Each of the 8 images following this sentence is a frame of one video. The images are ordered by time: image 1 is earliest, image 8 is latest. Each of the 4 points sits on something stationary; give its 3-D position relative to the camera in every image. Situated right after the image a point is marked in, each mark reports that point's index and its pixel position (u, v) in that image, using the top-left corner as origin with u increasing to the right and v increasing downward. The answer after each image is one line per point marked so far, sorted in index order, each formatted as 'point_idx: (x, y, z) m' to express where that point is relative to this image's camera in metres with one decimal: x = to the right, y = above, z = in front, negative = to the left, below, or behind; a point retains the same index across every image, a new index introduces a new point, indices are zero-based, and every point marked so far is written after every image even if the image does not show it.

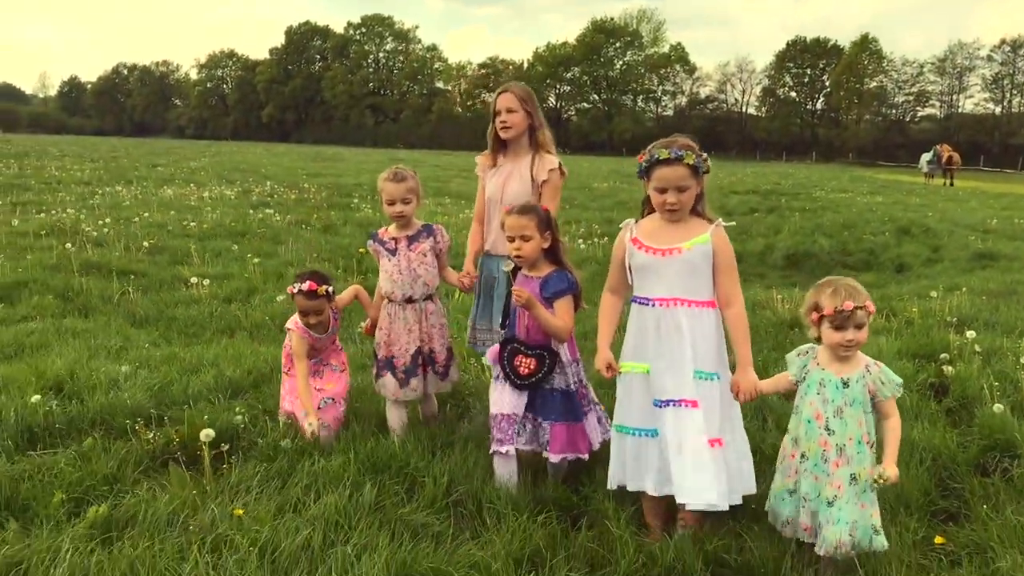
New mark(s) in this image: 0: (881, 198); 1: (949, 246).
0: (+7.1, +1.7, +20.0) m
1: (+5.1, +0.5, +12.0) m
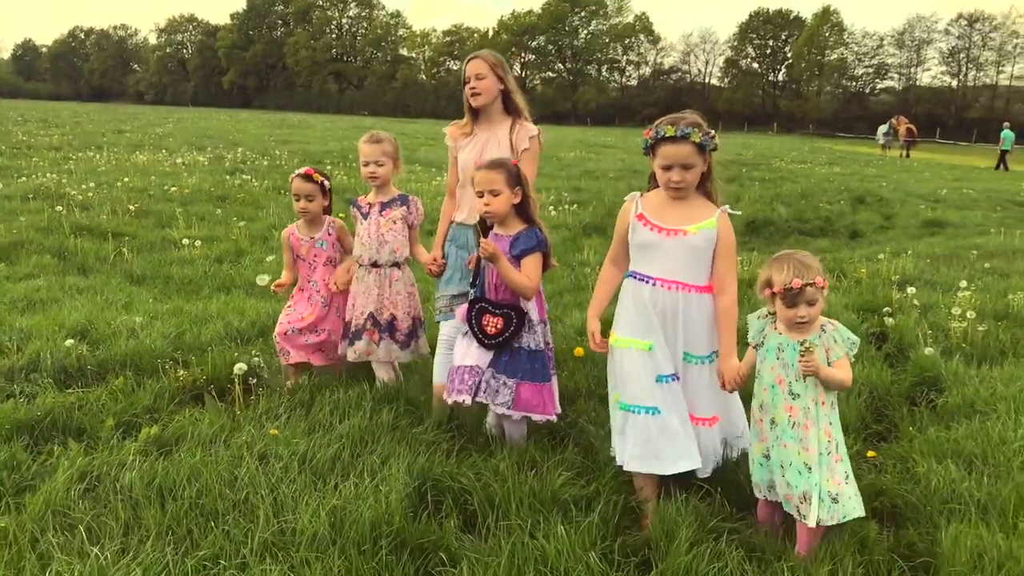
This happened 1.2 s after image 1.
0: (+6.5, +2.4, +20.6) m
1: (+4.7, +0.9, +12.6) m
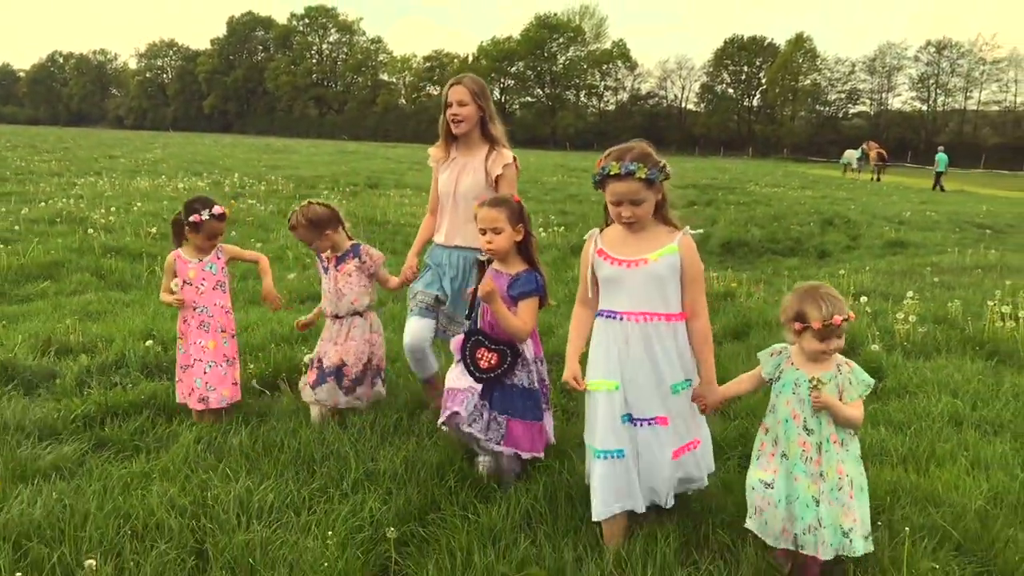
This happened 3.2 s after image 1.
0: (+6.2, +2.0, +21.6) m
1: (+4.6, +0.7, +13.5) m
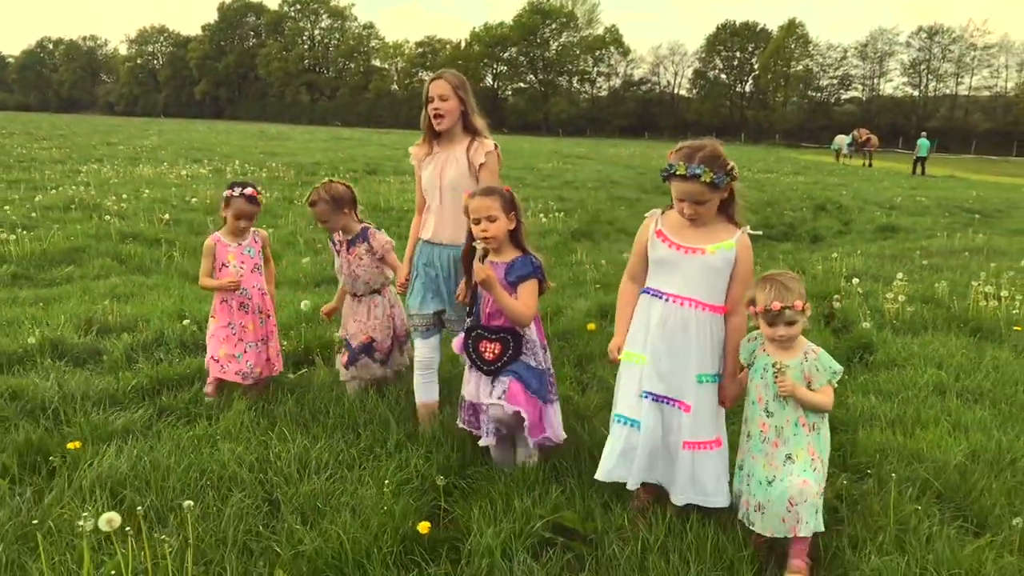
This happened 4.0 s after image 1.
0: (+6.1, +2.3, +22.0) m
1: (+4.6, +0.9, +13.9) m
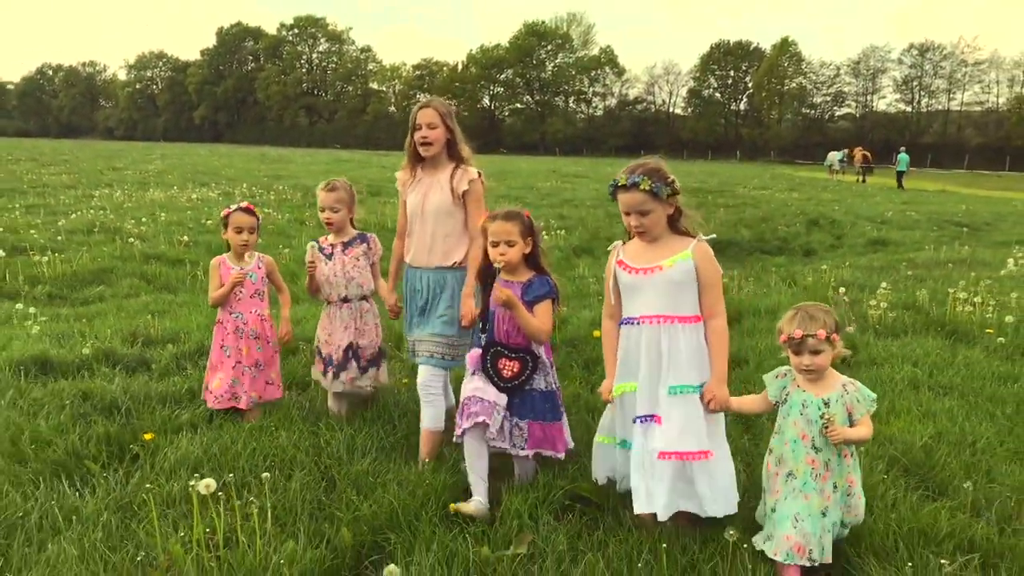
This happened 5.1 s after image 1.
0: (+6.2, +2.0, +22.5) m
1: (+4.7, +0.7, +14.4) m
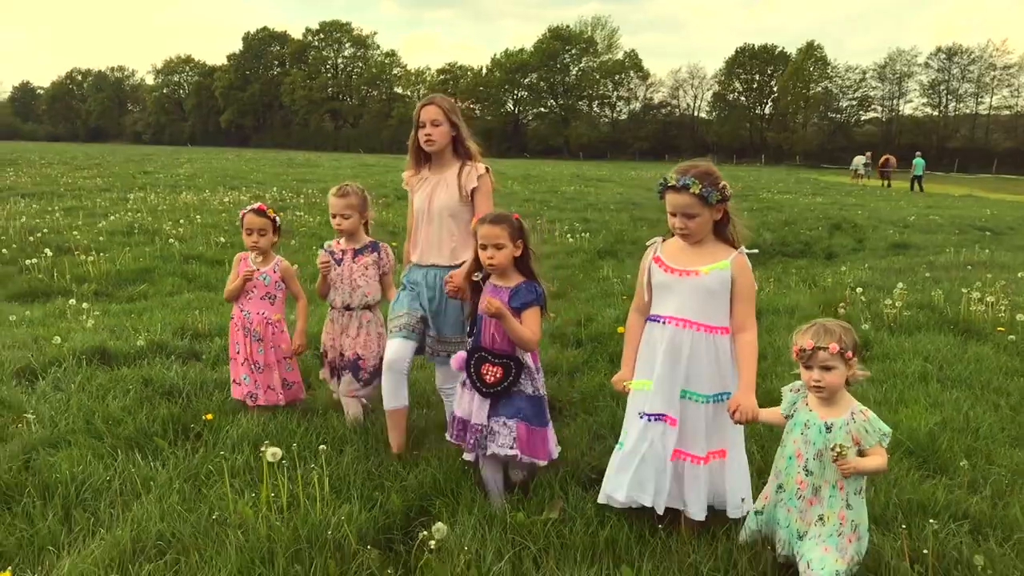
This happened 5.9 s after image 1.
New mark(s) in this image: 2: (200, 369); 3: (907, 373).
0: (+6.7, +1.9, +22.7) m
1: (+5.0, +0.7, +14.6) m
2: (-1.6, -0.4, +5.1) m
3: (+2.0, -0.4, +5.3) m
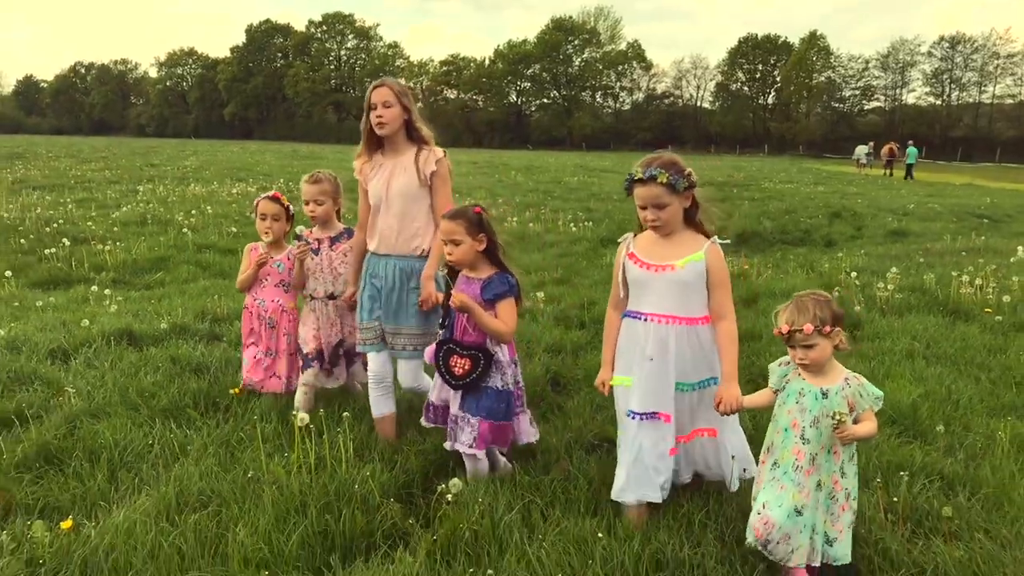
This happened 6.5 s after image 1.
0: (+6.8, +2.2, +22.9) m
1: (+5.1, +0.9, +14.8) m
2: (-1.5, -0.3, +5.4) m
3: (+2.1, -0.3, +5.6) m
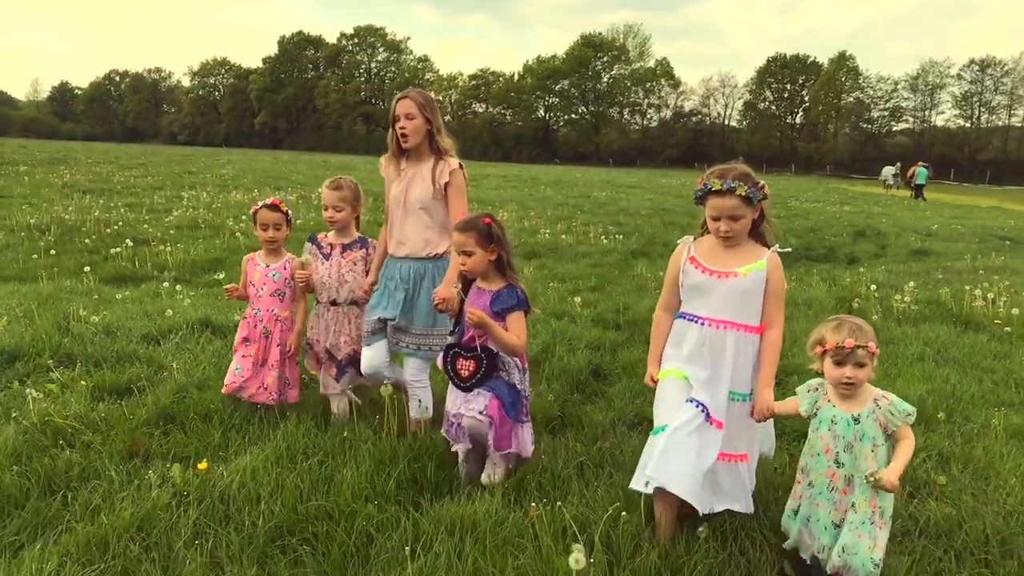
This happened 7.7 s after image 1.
0: (+7.5, +1.8, +23.3) m
1: (+5.6, +0.7, +15.3) m
2: (-1.3, -0.3, +6.0) m
3: (+2.3, -0.4, +6.1) m
